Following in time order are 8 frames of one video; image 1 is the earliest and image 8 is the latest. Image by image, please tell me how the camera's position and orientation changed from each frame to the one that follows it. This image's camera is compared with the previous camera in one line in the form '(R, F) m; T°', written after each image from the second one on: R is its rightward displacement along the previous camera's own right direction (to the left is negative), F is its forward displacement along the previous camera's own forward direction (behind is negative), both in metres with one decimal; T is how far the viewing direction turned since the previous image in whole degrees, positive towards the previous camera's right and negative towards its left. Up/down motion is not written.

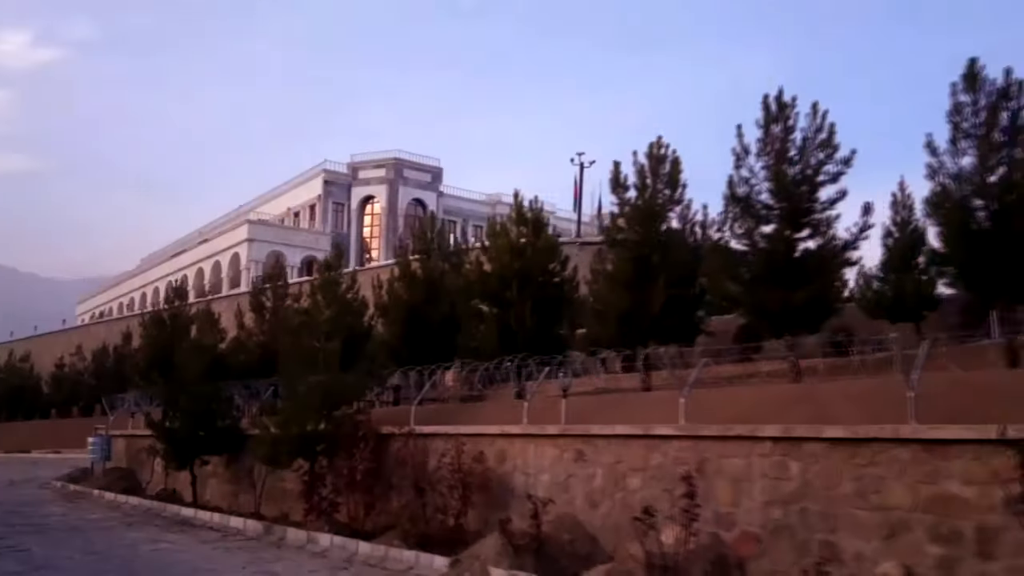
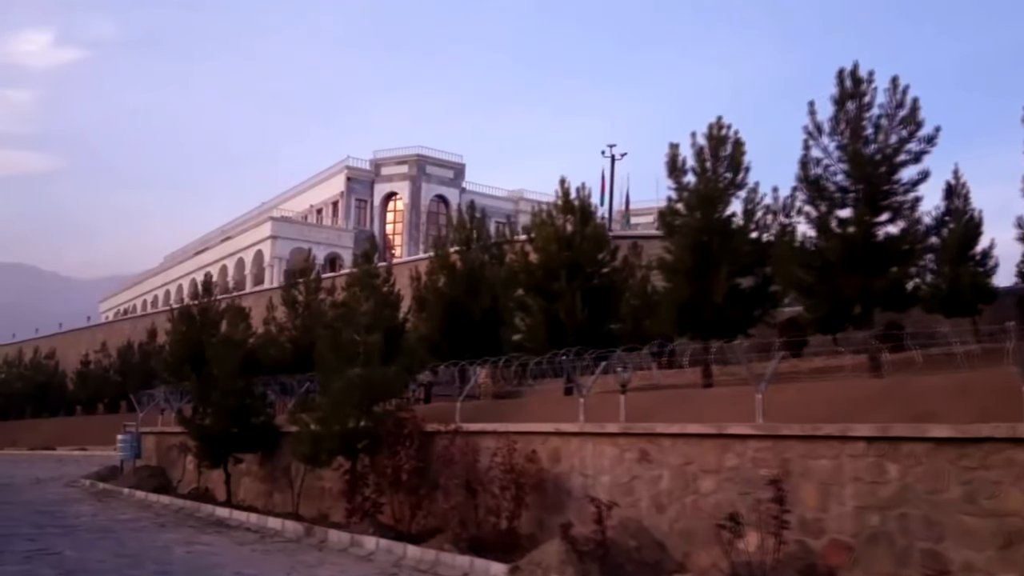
(-0.5, +0.7) m; -1°
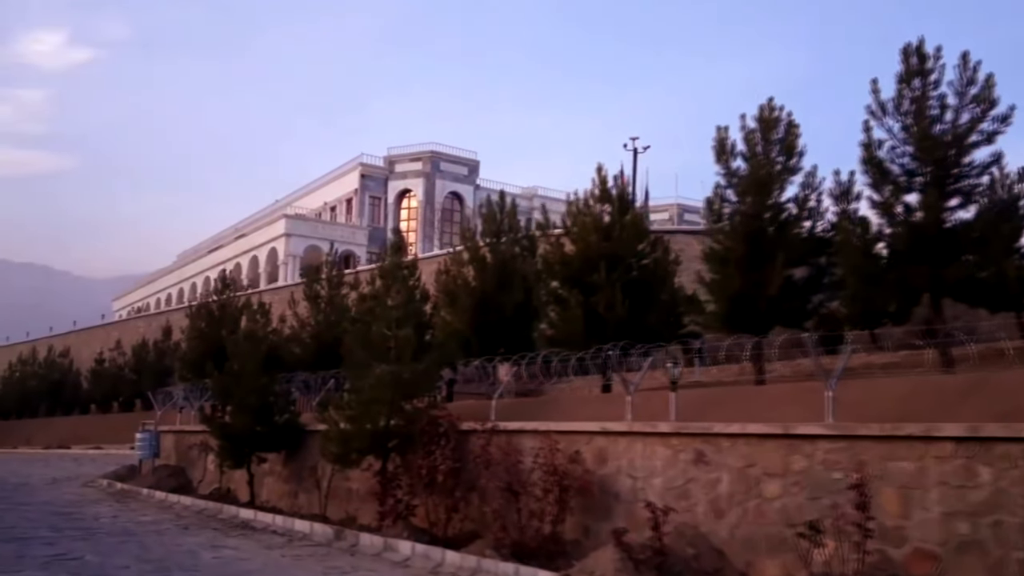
(-0.4, +0.6) m; -1°
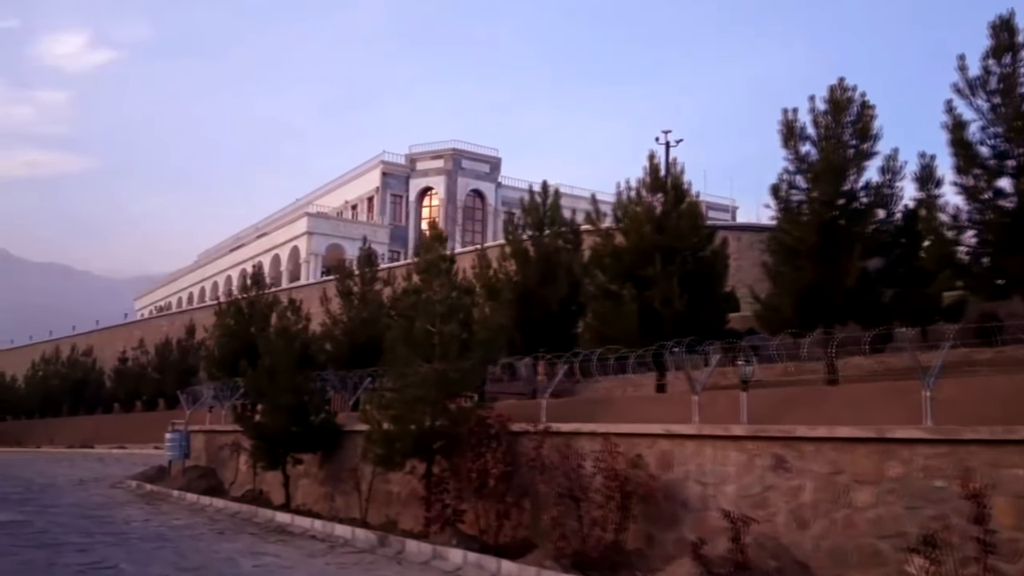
(-0.5, +0.7) m; -1°
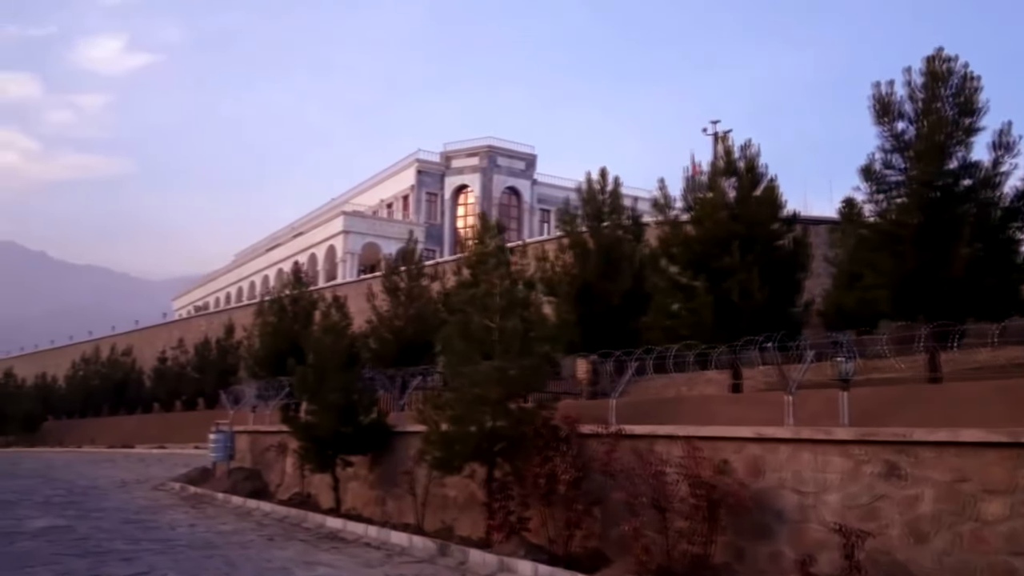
(-0.5, +0.8) m; -2°
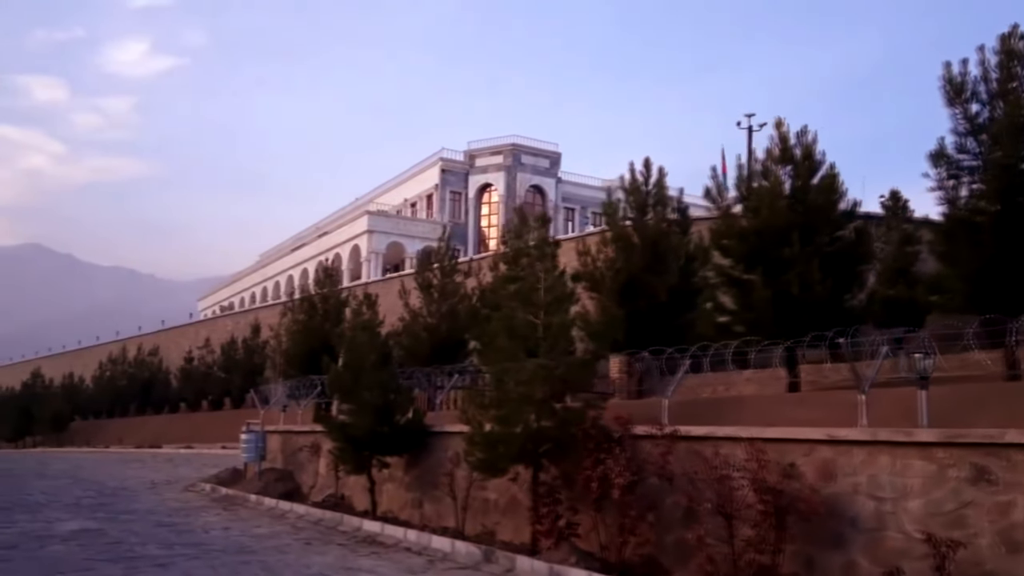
(-0.3, +0.5) m; -1°
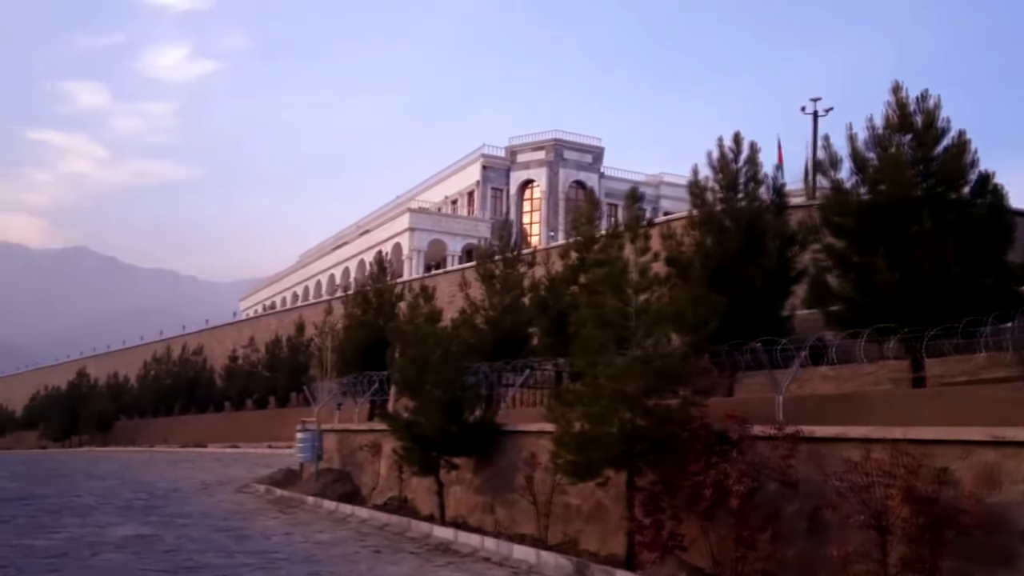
(-0.7, +1.1) m; -2°
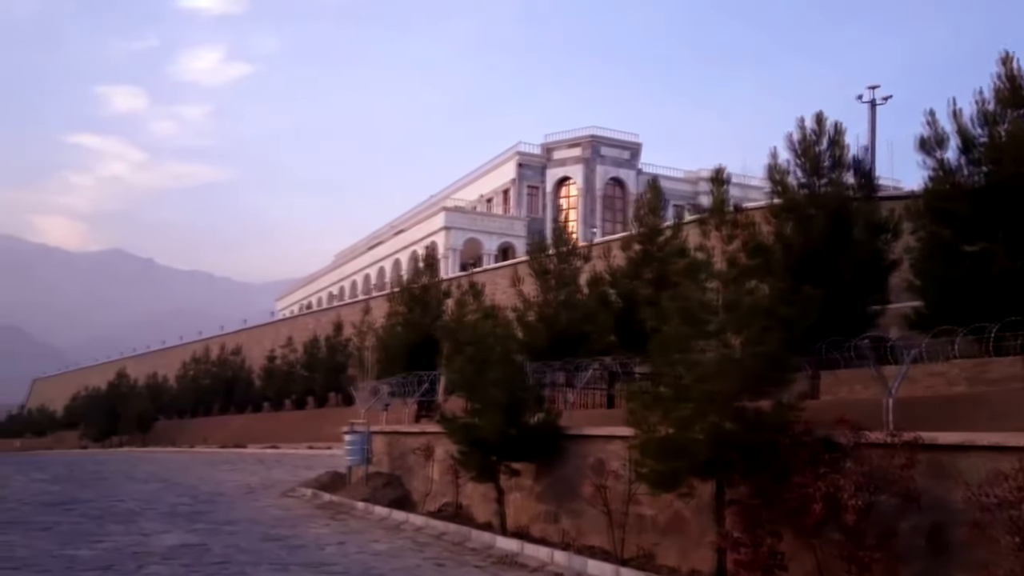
(-0.5, +0.8) m; -2°
